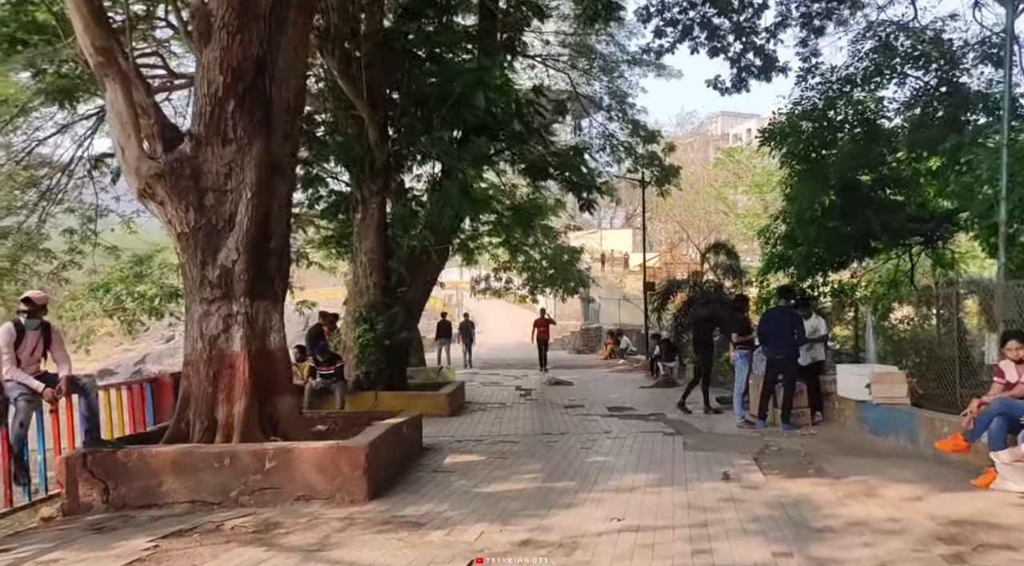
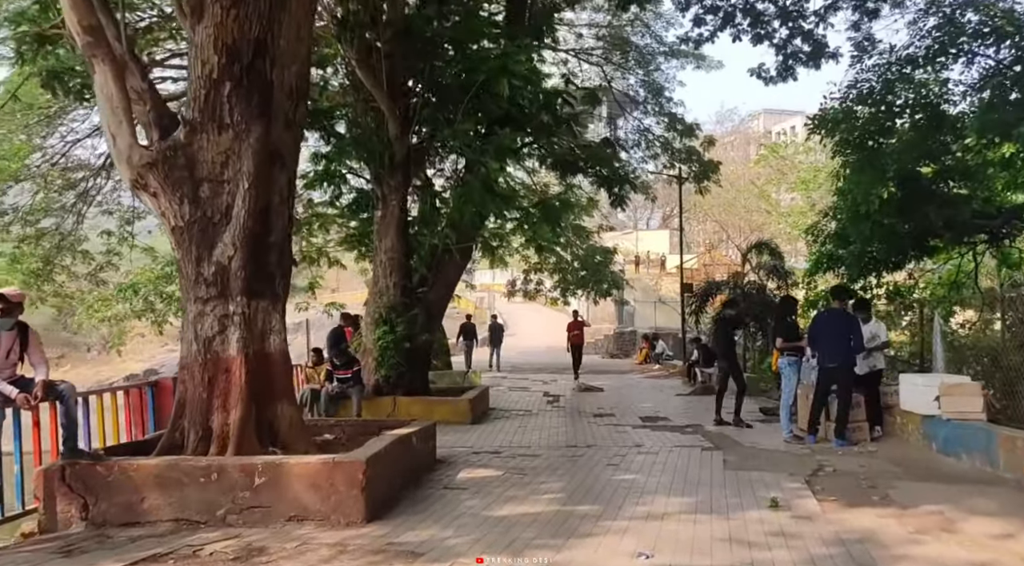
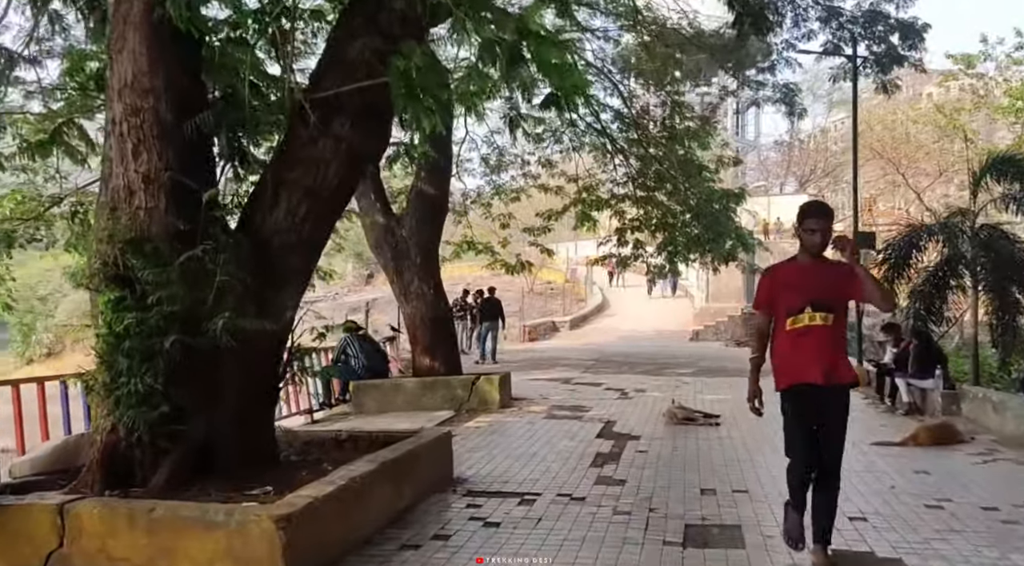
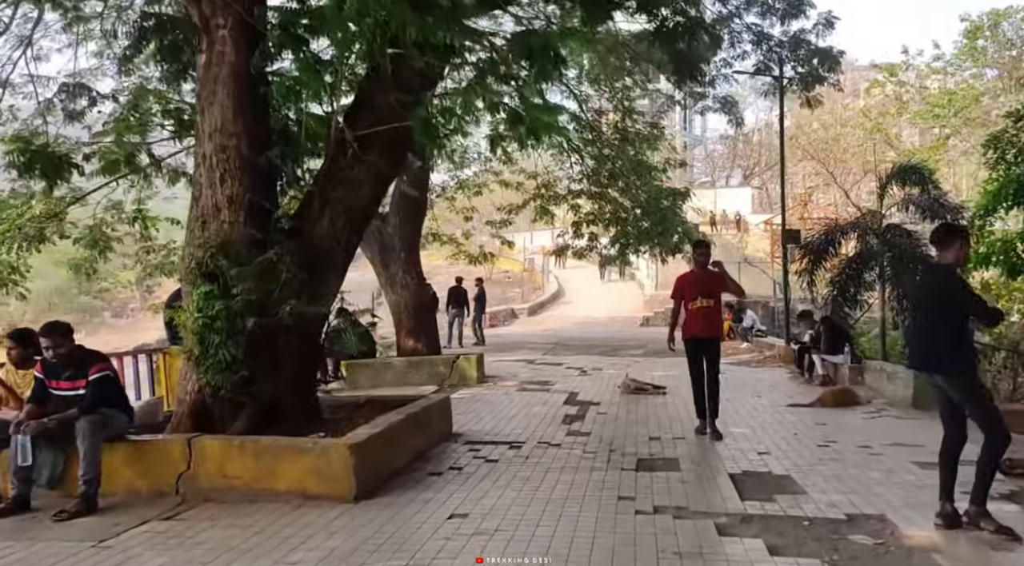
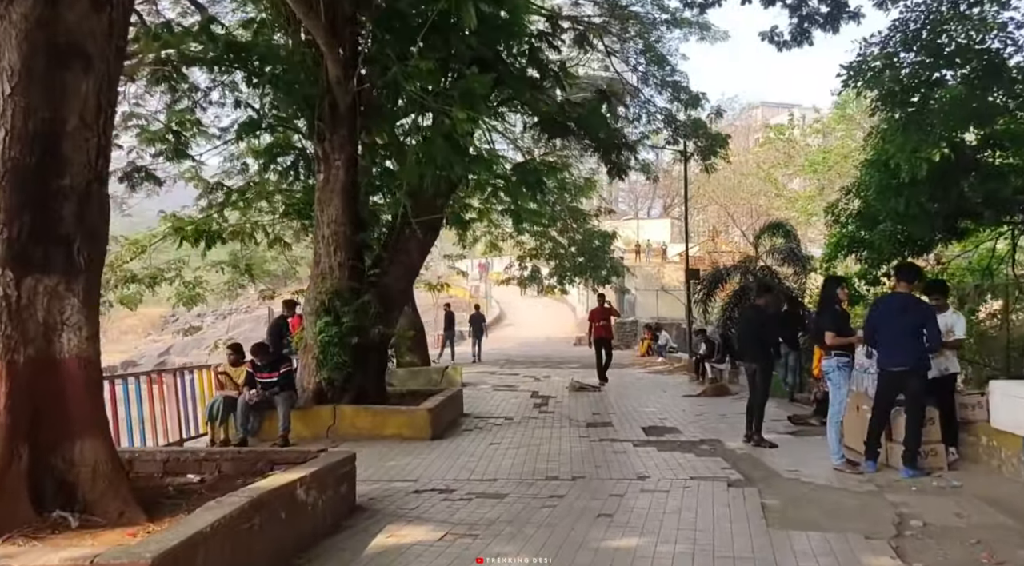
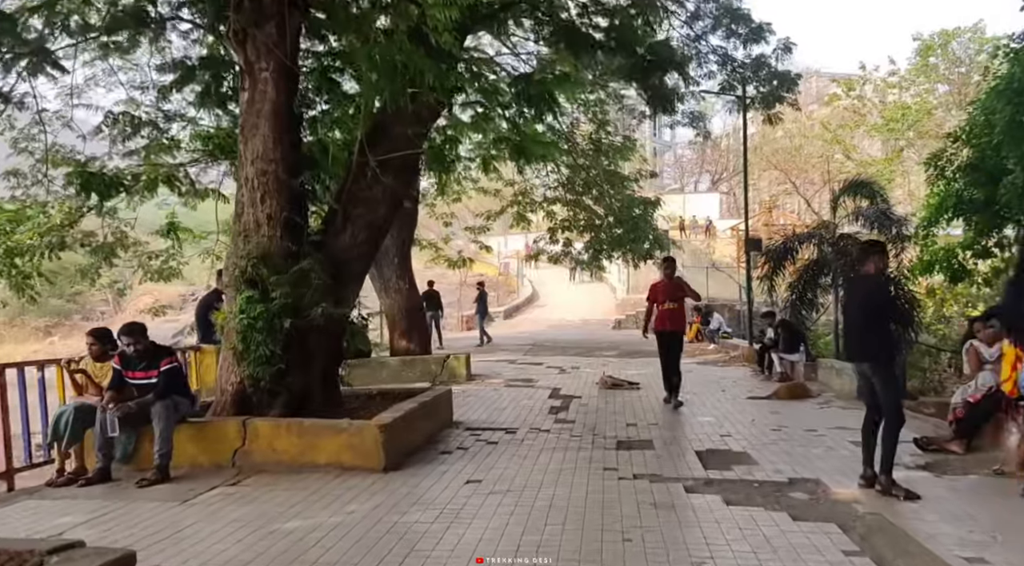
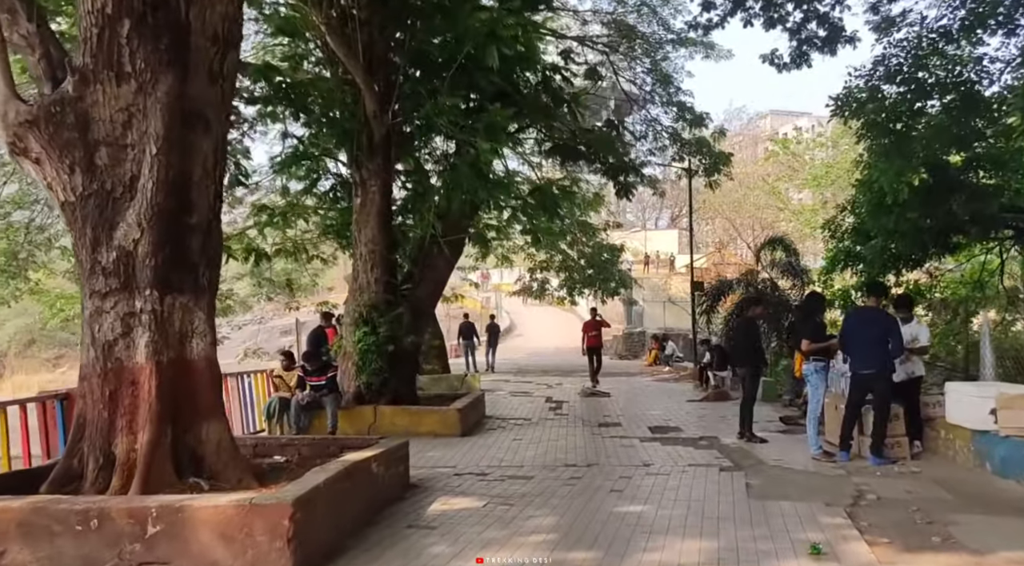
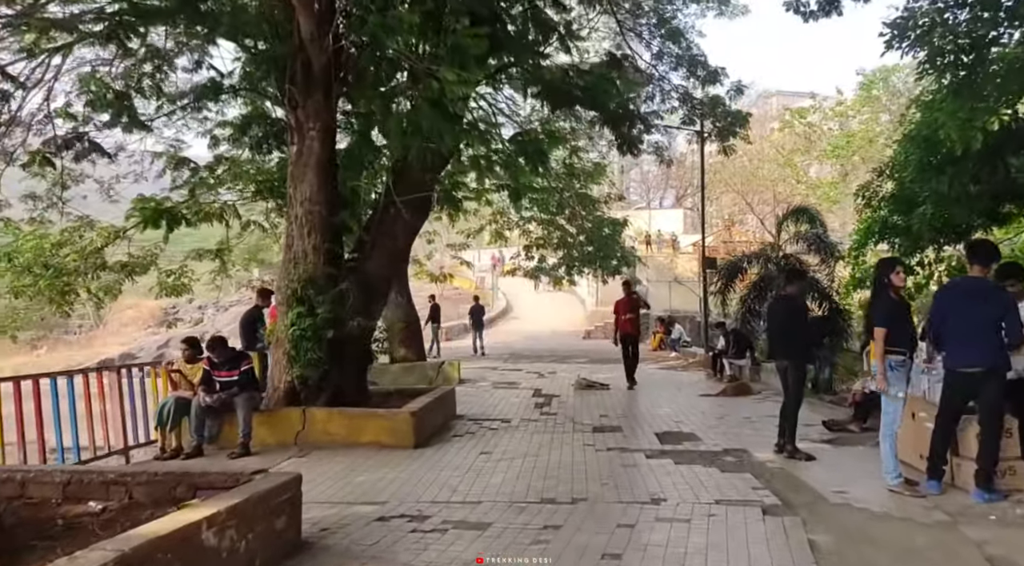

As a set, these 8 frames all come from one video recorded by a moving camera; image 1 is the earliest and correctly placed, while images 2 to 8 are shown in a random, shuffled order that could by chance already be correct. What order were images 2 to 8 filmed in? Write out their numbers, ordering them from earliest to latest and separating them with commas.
2, 7, 5, 8, 6, 4, 3
